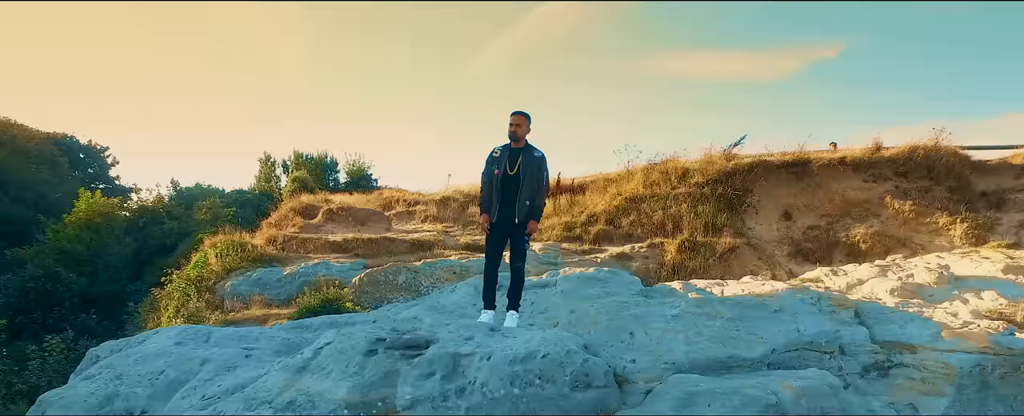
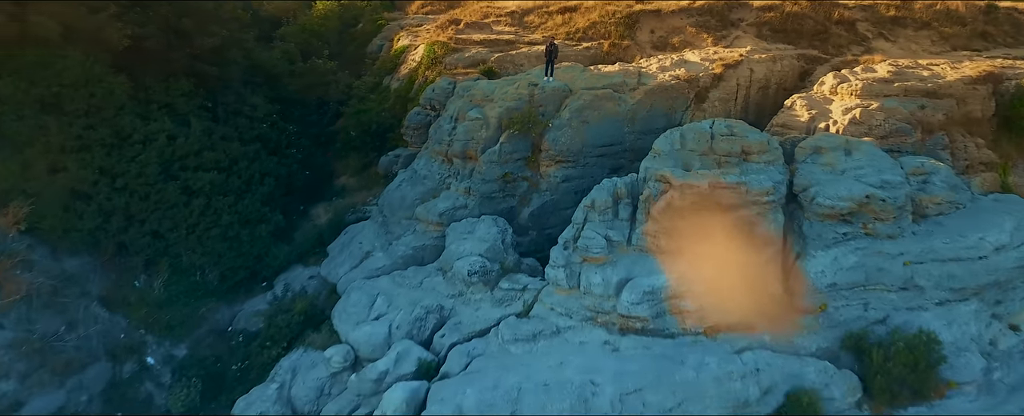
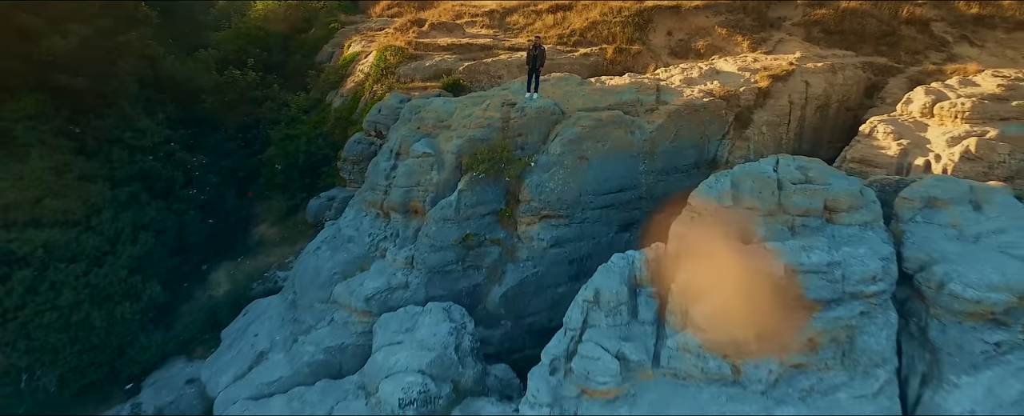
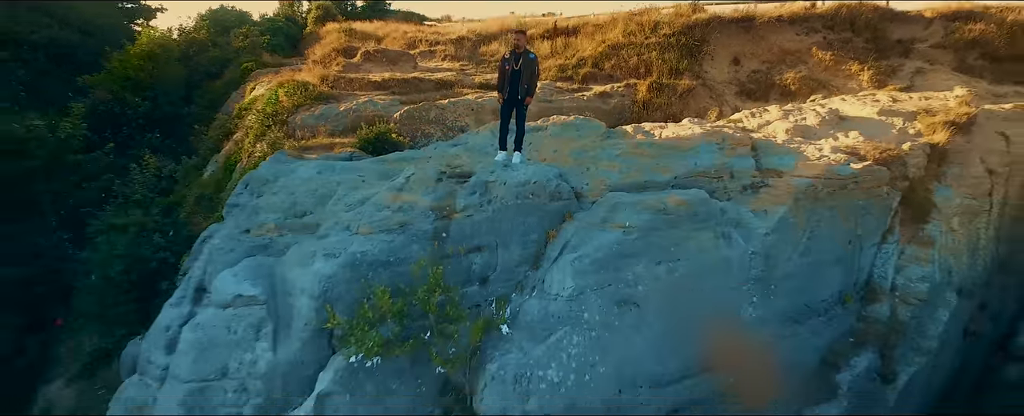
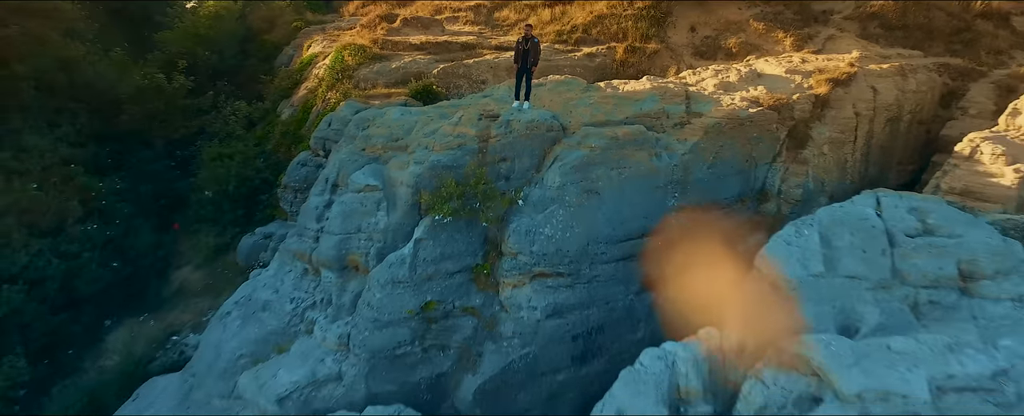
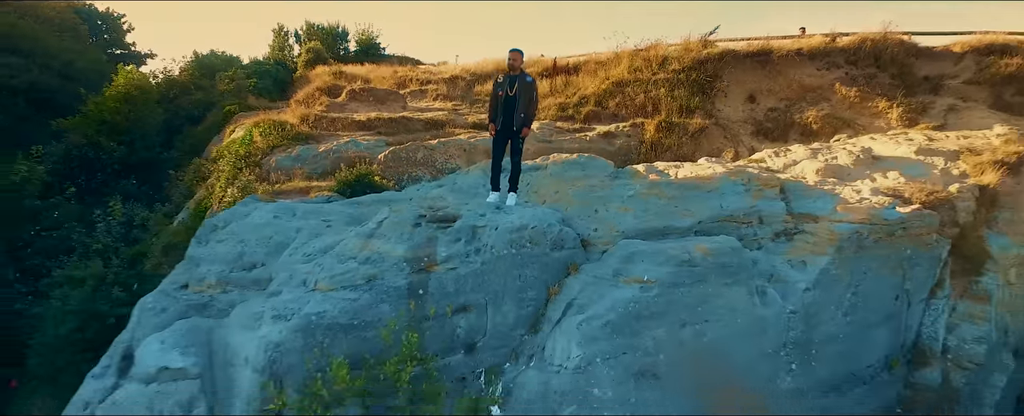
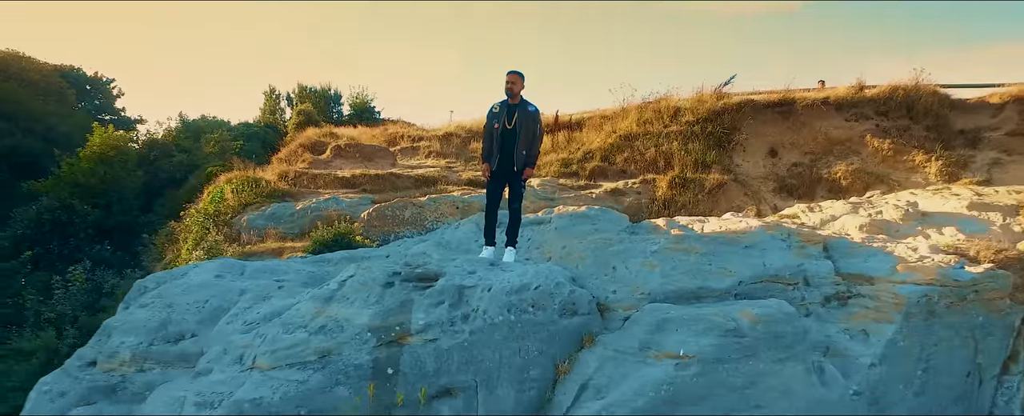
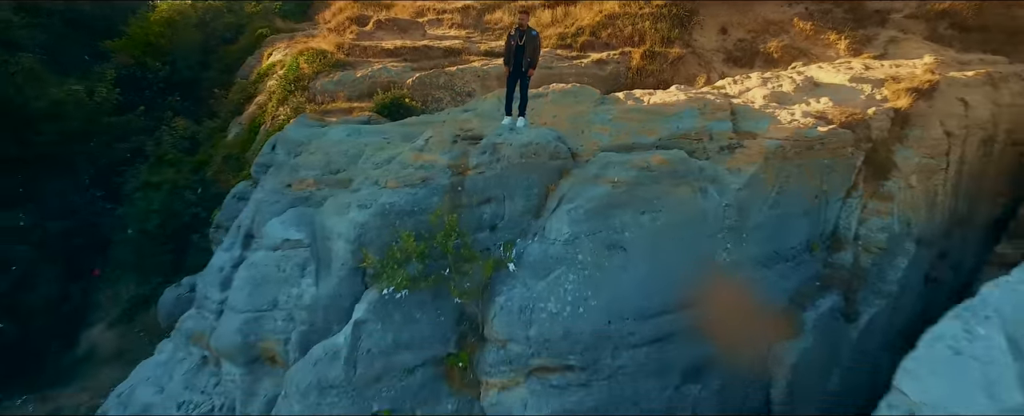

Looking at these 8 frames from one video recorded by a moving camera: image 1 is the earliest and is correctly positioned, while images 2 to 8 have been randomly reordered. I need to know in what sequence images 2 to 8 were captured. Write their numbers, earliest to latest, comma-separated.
7, 6, 4, 8, 5, 3, 2
